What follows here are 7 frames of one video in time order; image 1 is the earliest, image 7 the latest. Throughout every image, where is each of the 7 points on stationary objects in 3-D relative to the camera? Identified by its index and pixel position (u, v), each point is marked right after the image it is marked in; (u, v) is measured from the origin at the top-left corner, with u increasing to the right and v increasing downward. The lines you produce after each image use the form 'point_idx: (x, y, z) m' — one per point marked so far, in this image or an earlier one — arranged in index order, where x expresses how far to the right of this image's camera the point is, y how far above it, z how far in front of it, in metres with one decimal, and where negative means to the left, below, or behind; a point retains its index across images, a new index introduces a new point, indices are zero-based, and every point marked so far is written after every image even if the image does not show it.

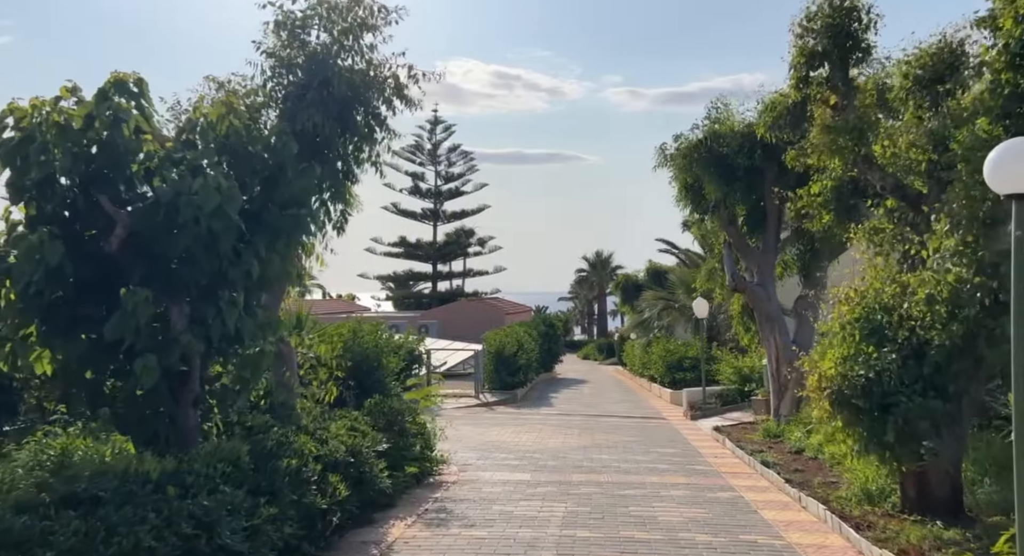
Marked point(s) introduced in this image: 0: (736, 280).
0: (+3.8, 0.0, +14.1) m
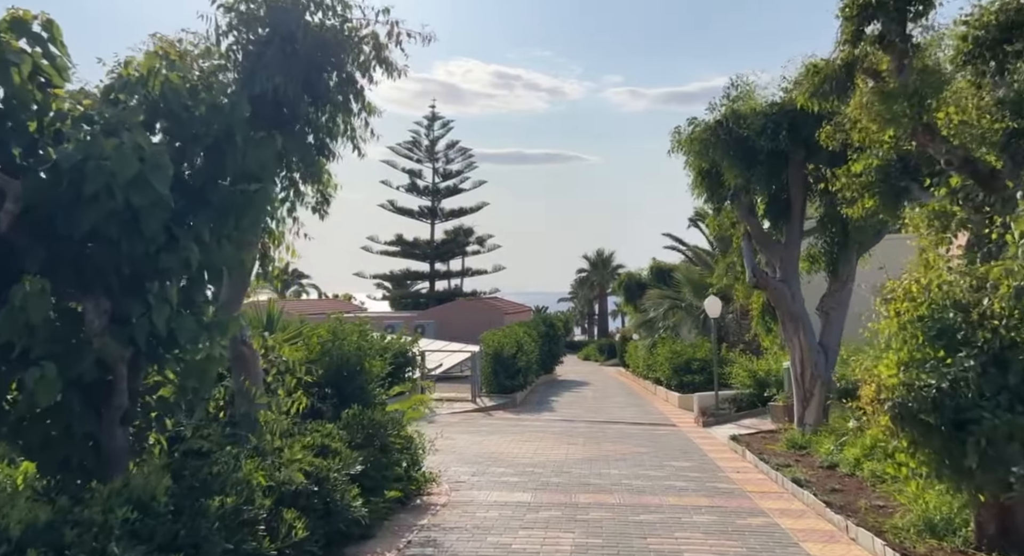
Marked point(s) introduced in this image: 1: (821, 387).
0: (+3.8, 0.0, +12.9) m
1: (+4.8, -1.7, +13.0) m
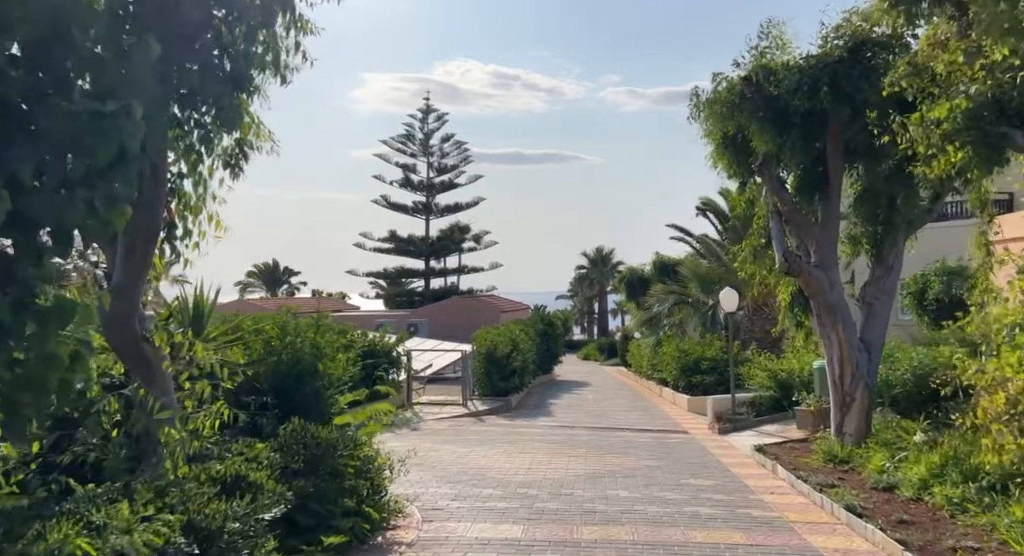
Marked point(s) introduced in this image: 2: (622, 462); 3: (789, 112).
0: (+3.6, +0.2, +11.0) m
1: (+4.7, -1.5, +11.1) m
2: (+1.6, -2.7, +12.2) m
3: (+3.5, +2.1, +10.5) m
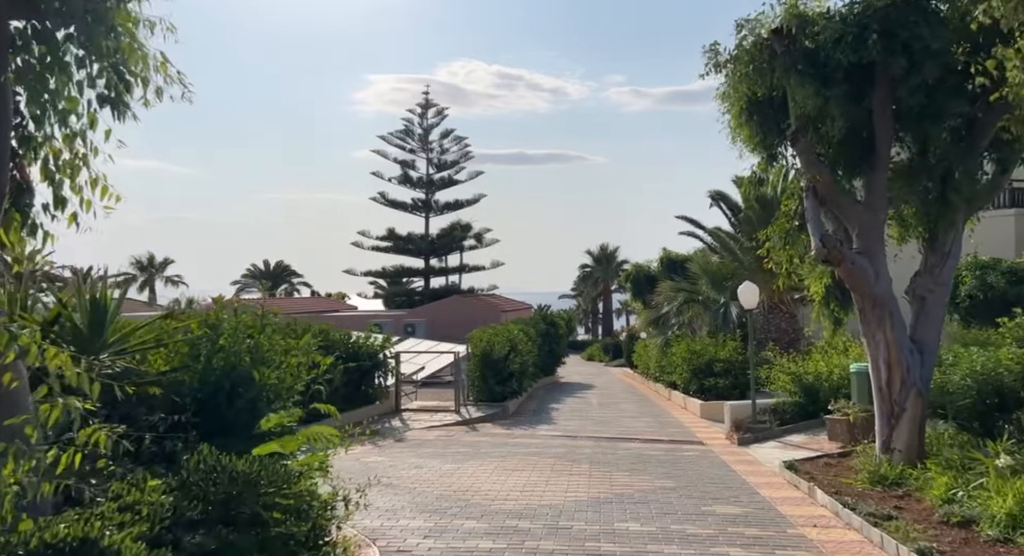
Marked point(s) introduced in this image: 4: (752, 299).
0: (+3.5, +0.4, +9.3) m
1: (+4.5, -1.4, +9.4) m
2: (+1.5, -2.6, +10.5) m
3: (+3.4, +2.2, +8.8) m
4: (+4.4, -0.4, +15.3) m
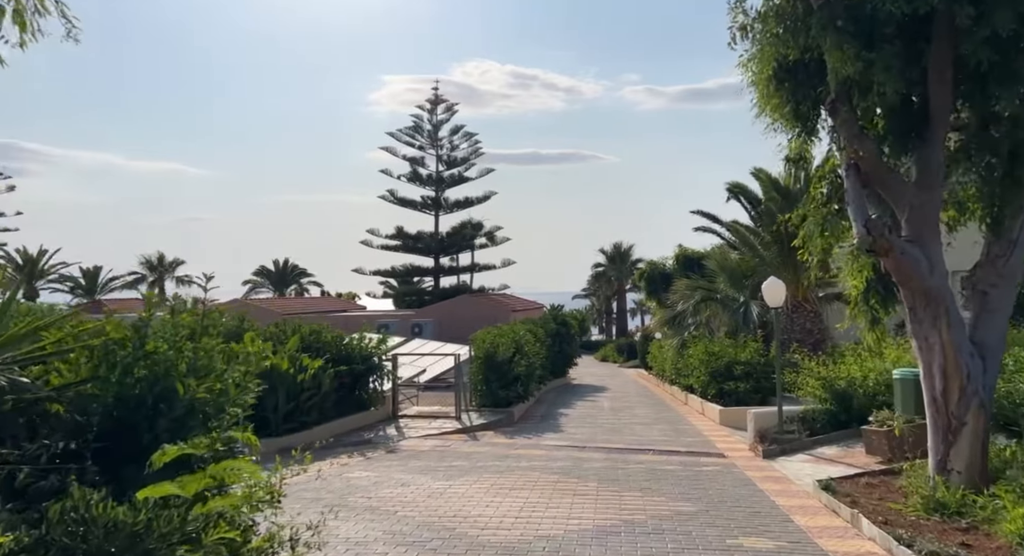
0: (+3.4, +0.4, +7.9) m
1: (+4.5, -1.3, +8.0) m
2: (+1.4, -2.5, +9.2) m
3: (+3.3, +2.3, +7.5) m
4: (+4.4, -0.3, +13.9) m
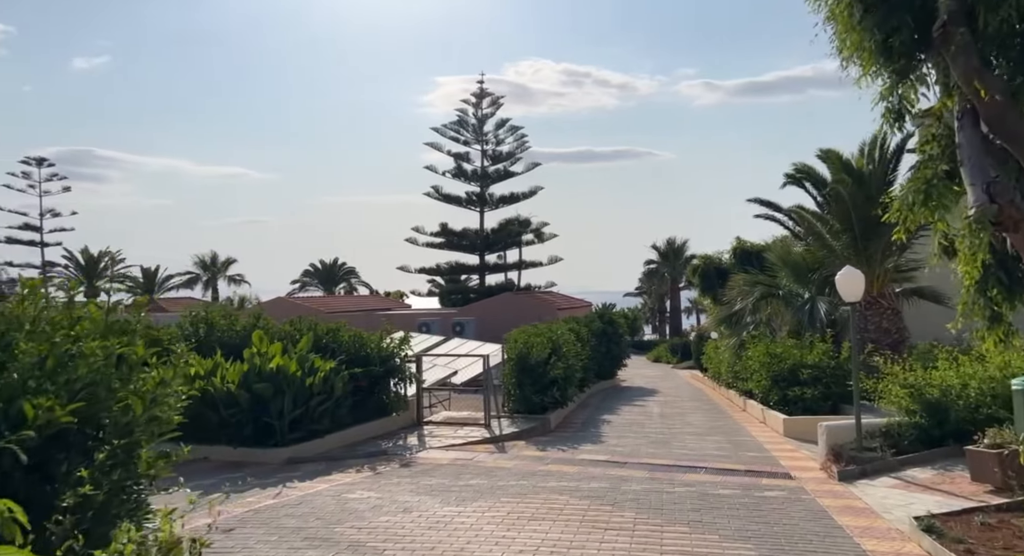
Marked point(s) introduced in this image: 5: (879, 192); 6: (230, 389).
0: (+3.5, +0.6, +5.9) m
1: (+4.5, -1.1, +5.9) m
2: (+1.6, -2.4, +7.3) m
3: (+3.3, +2.4, +5.5) m
4: (+4.8, -0.1, +11.8) m
5: (+8.2, +1.9, +18.7) m
6: (-4.5, -1.8, +13.4) m
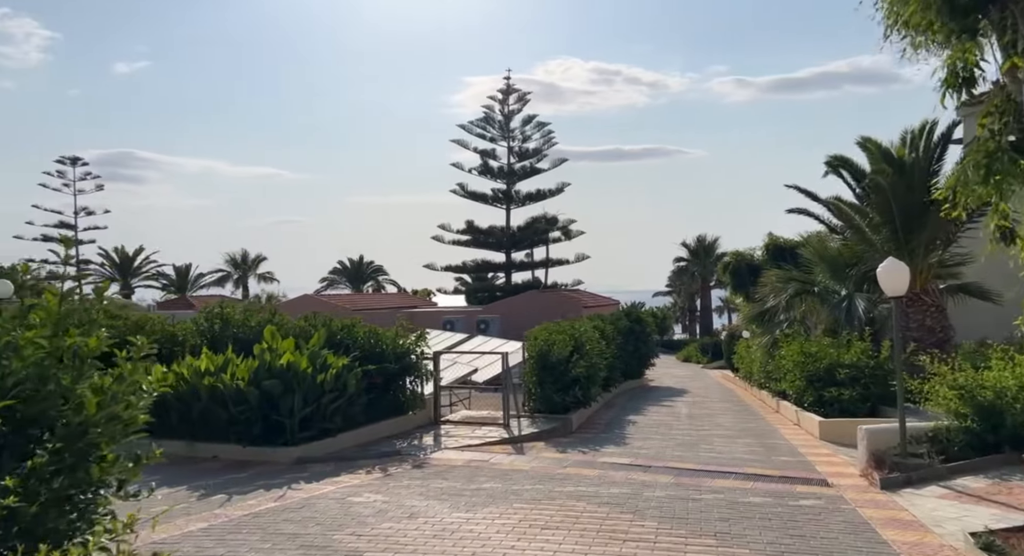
0: (+3.5, +0.7, +5.1) m
1: (+4.5, -1.0, +5.1) m
2: (+1.6, -2.3, +6.6) m
3: (+3.3, +2.5, +4.7) m
4: (+5.1, 0.0, +11.0) m
5: (+8.7, +2.0, +17.8) m
6: (-4.2, -1.7, +12.9) m
